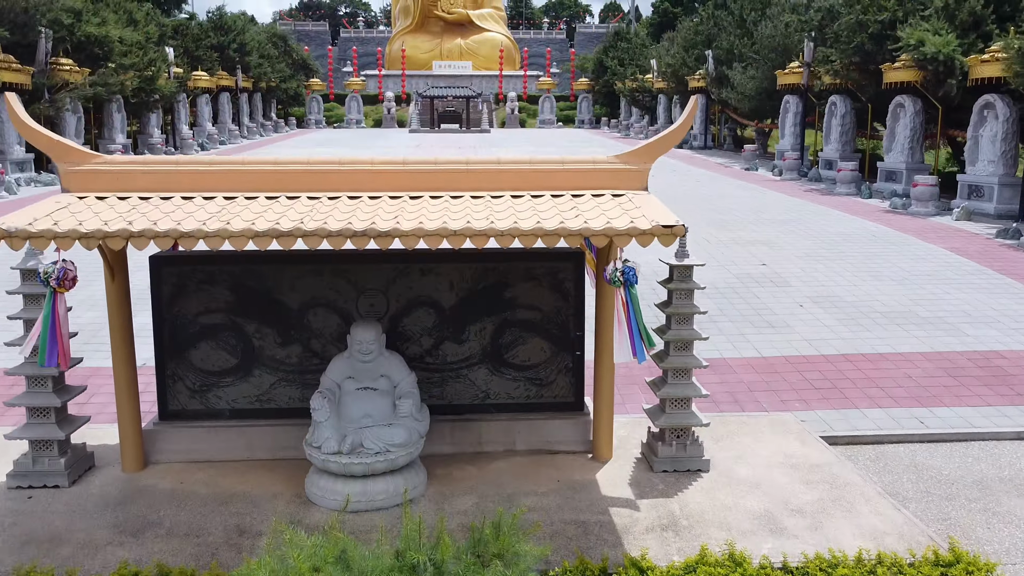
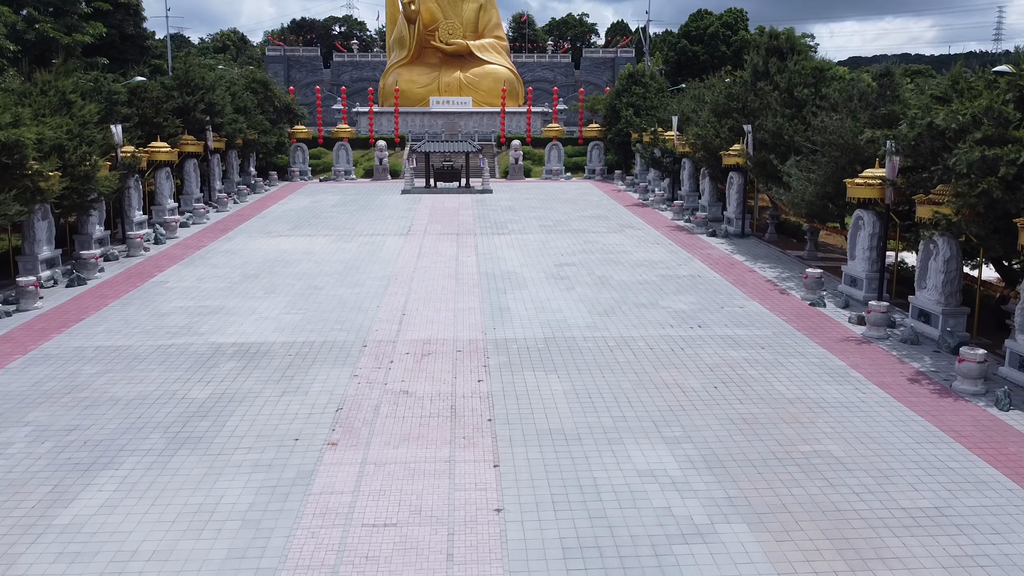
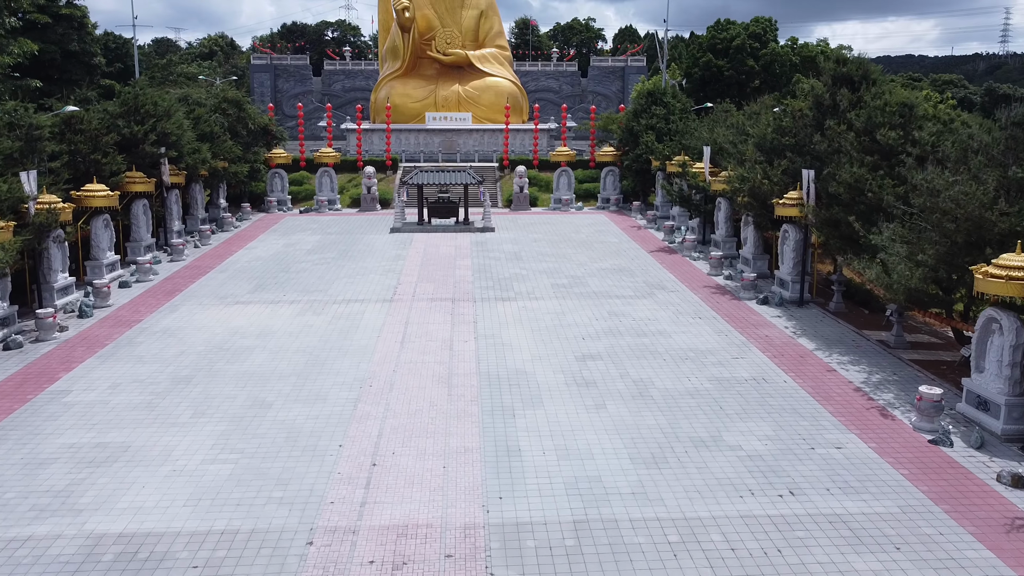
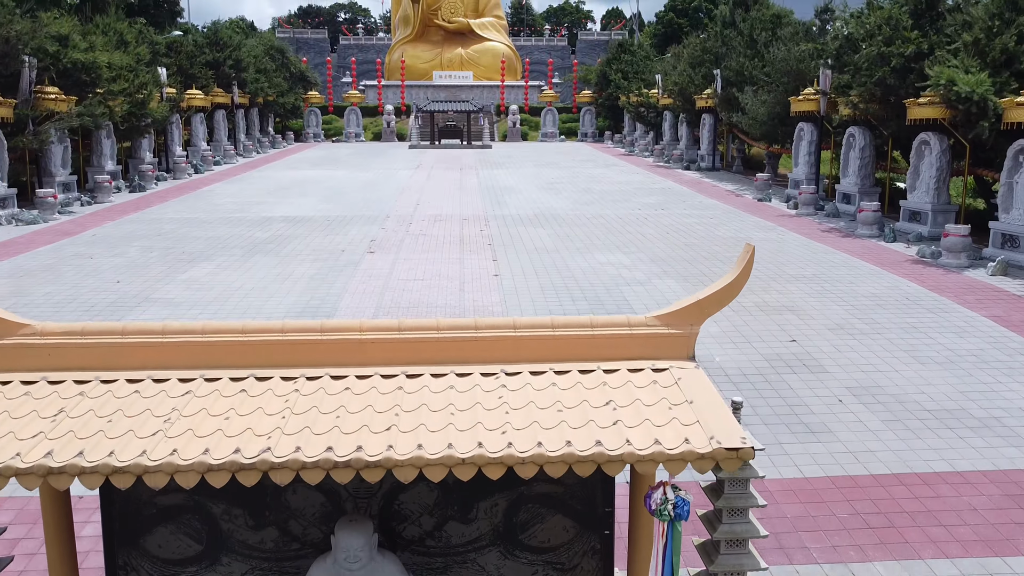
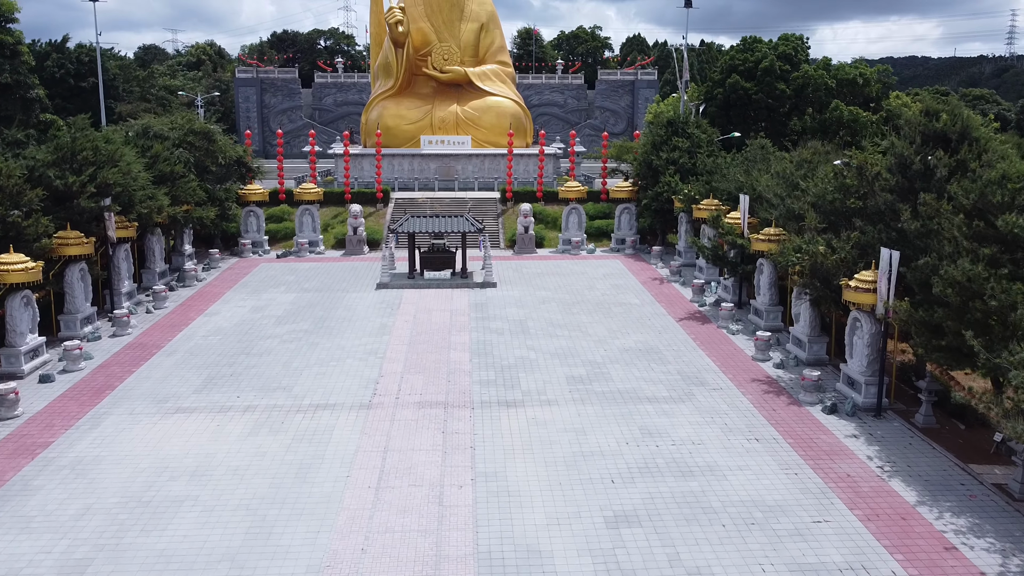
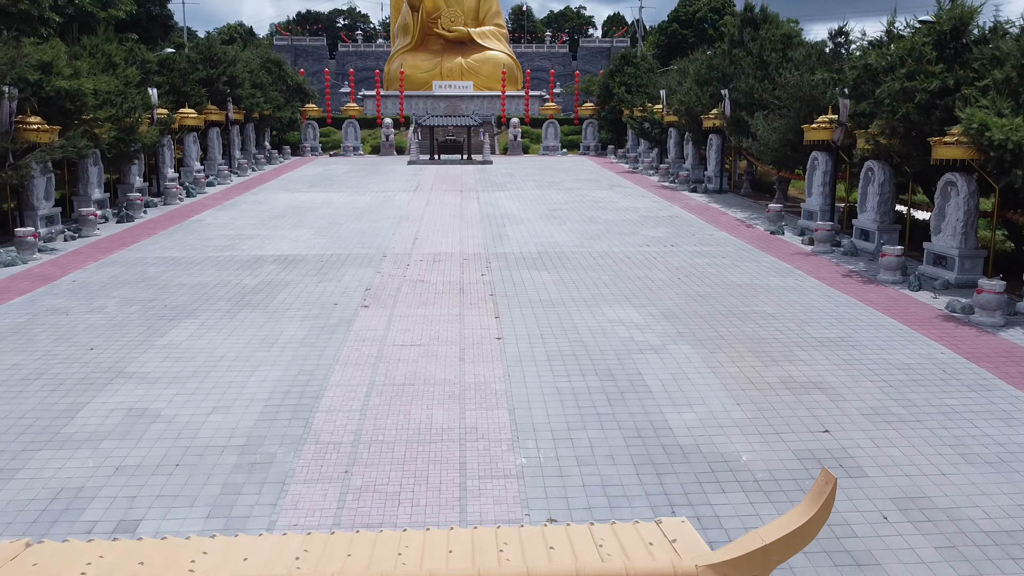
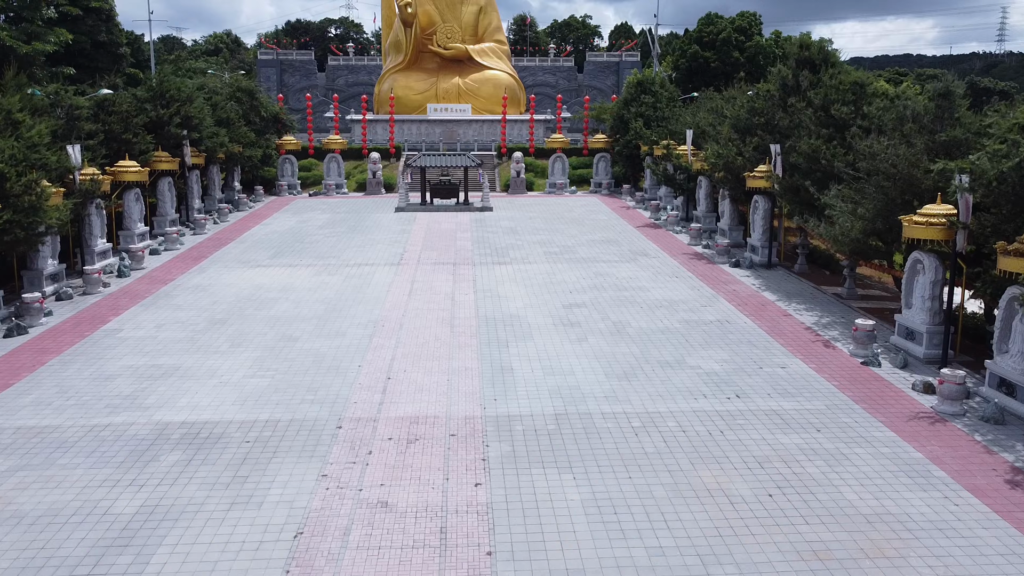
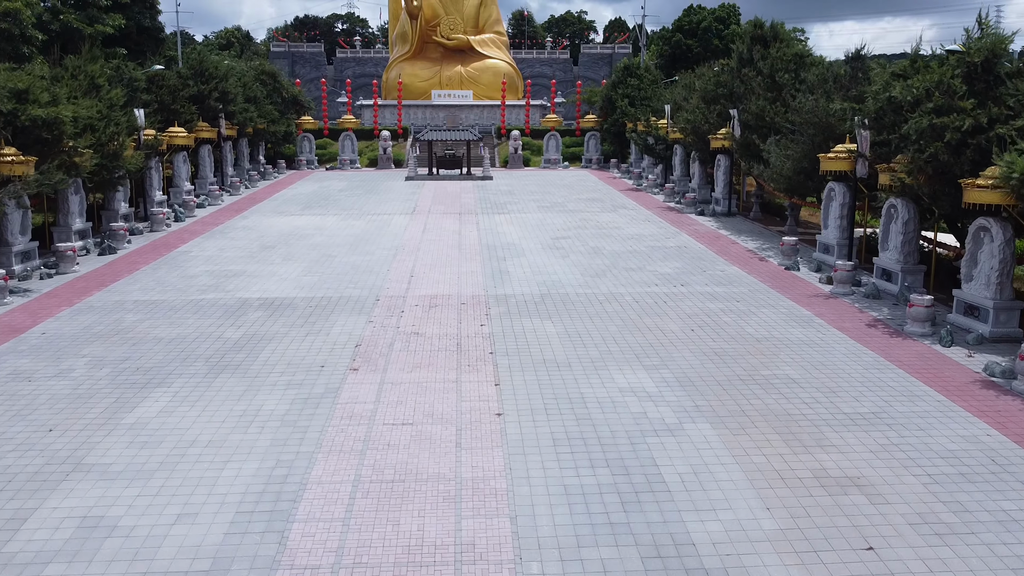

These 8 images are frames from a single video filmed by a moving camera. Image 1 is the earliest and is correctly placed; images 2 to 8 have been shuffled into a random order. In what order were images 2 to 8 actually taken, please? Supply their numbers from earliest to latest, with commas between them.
4, 6, 8, 2, 7, 3, 5
